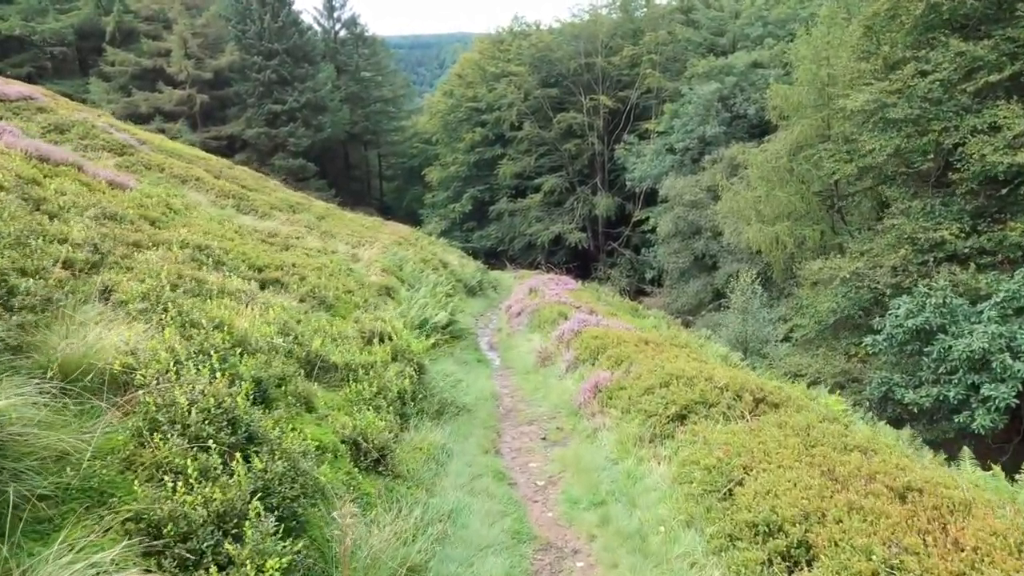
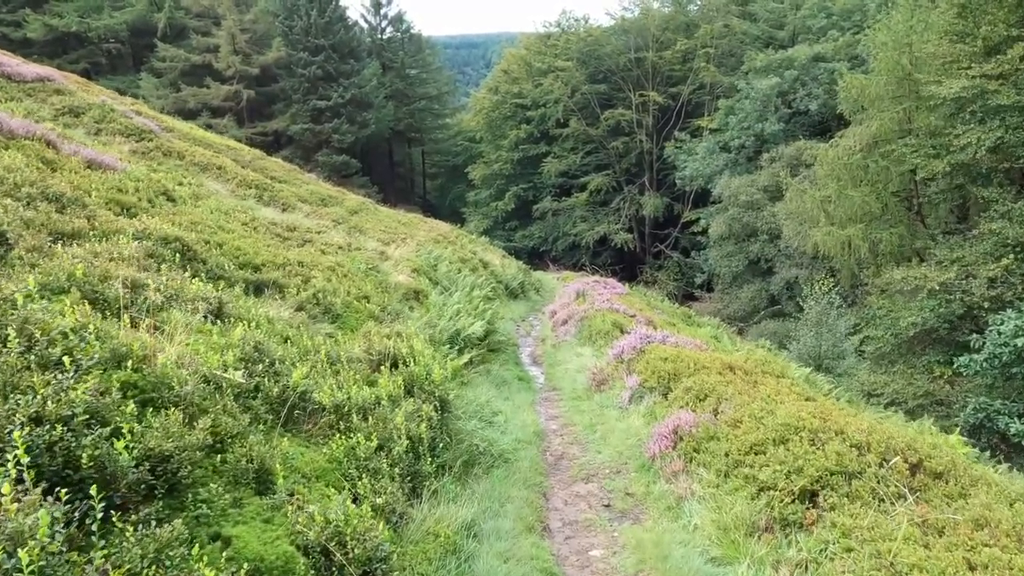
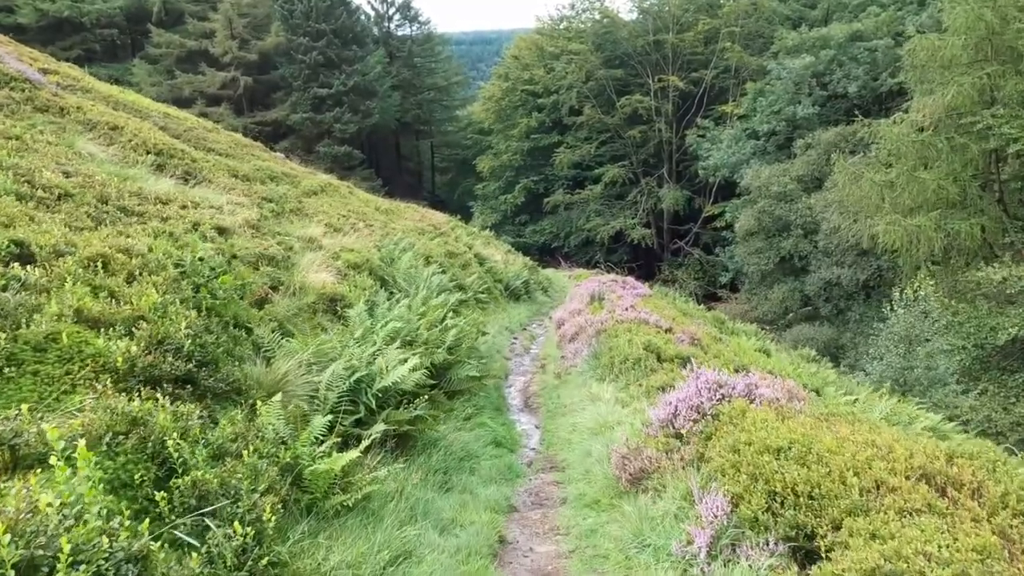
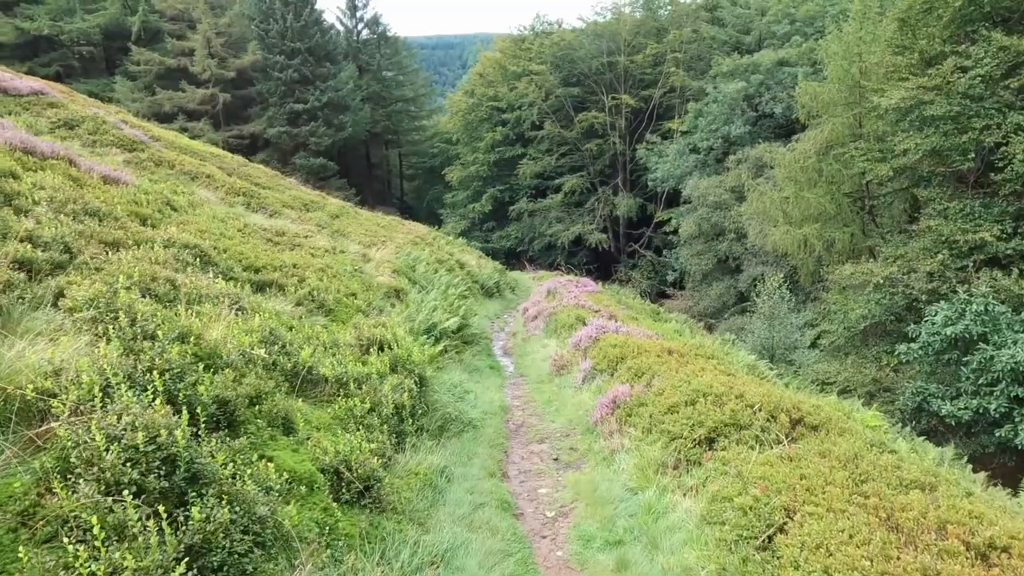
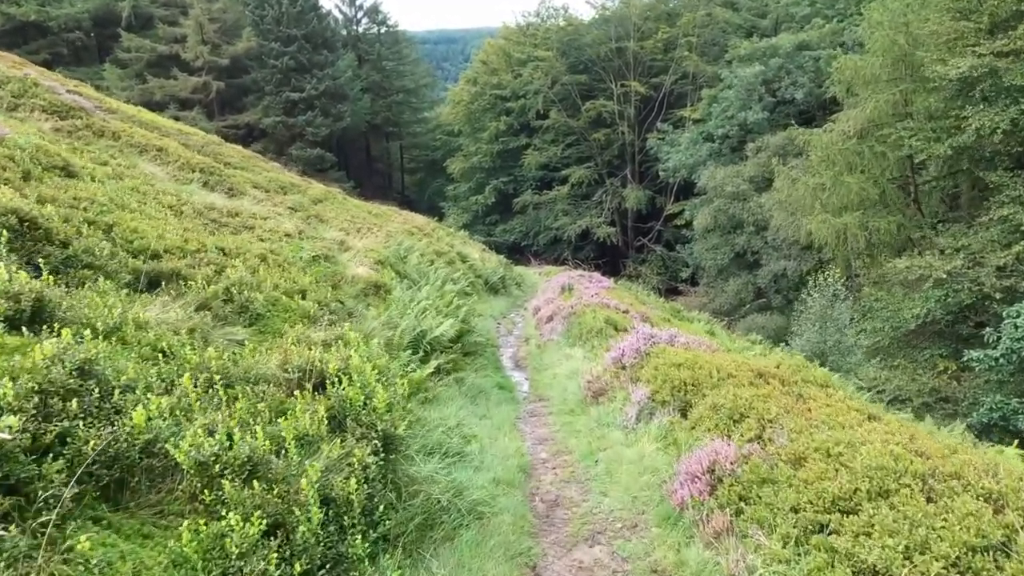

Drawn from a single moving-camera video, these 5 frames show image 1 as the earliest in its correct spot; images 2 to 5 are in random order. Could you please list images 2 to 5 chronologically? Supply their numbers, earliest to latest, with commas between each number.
4, 2, 5, 3
